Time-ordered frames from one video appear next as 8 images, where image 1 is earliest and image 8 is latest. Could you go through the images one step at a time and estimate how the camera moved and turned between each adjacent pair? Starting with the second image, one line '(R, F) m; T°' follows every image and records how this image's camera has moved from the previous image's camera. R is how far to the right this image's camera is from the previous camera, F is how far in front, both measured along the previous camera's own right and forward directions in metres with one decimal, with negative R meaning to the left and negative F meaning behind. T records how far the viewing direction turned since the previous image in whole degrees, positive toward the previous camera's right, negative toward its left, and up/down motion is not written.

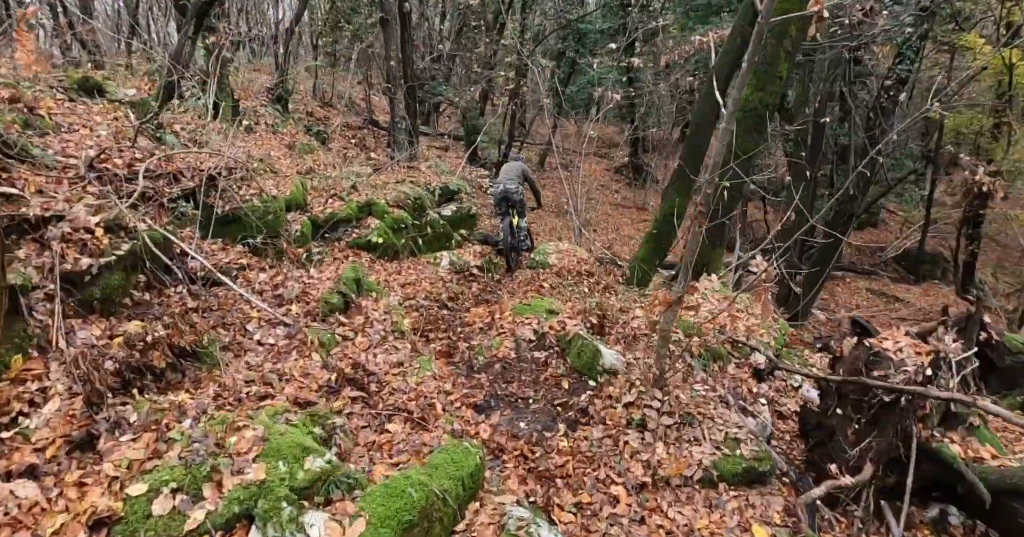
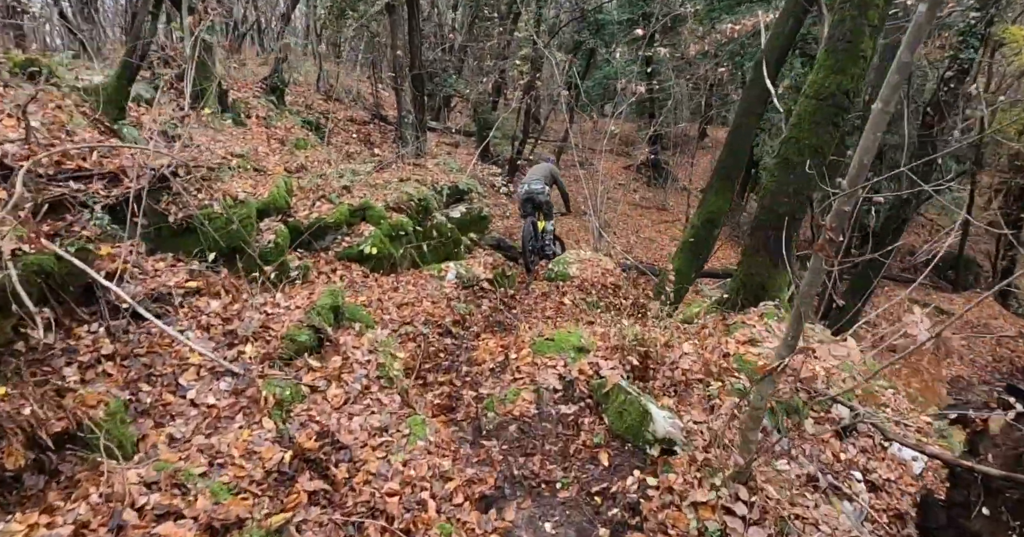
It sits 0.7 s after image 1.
(-0.1, +1.5) m; -1°
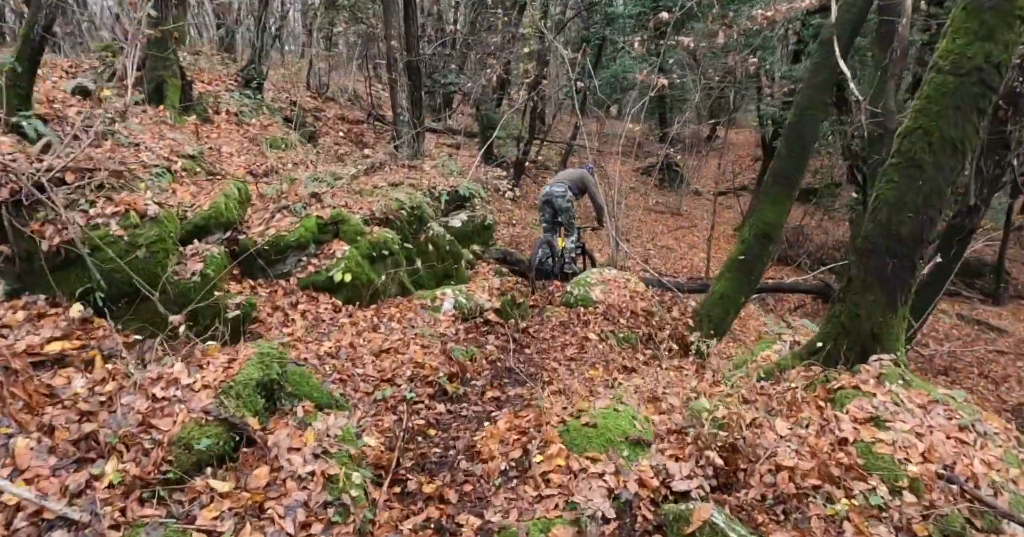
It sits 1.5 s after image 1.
(-0.1, +1.9) m; 0°
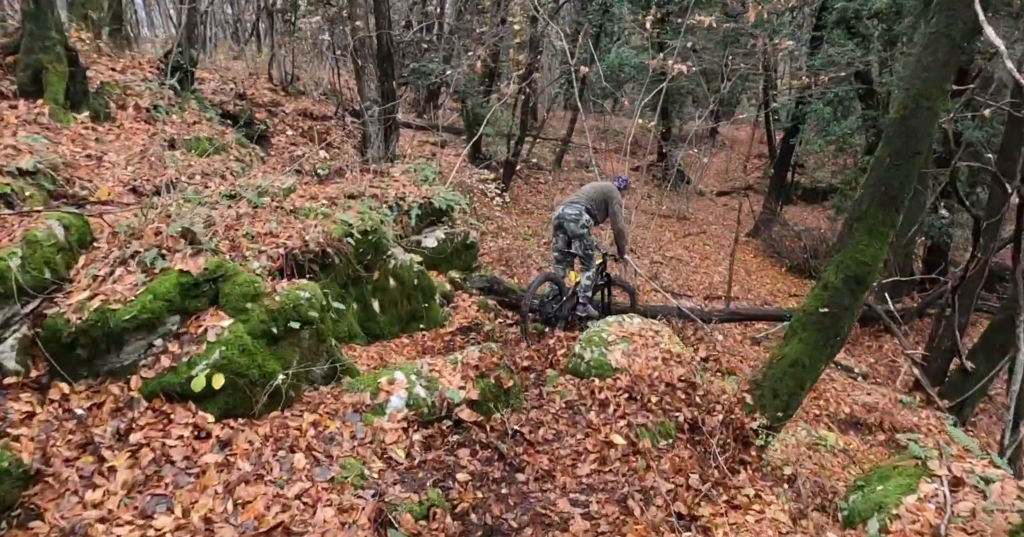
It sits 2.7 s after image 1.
(+0.1, +2.5) m; +1°
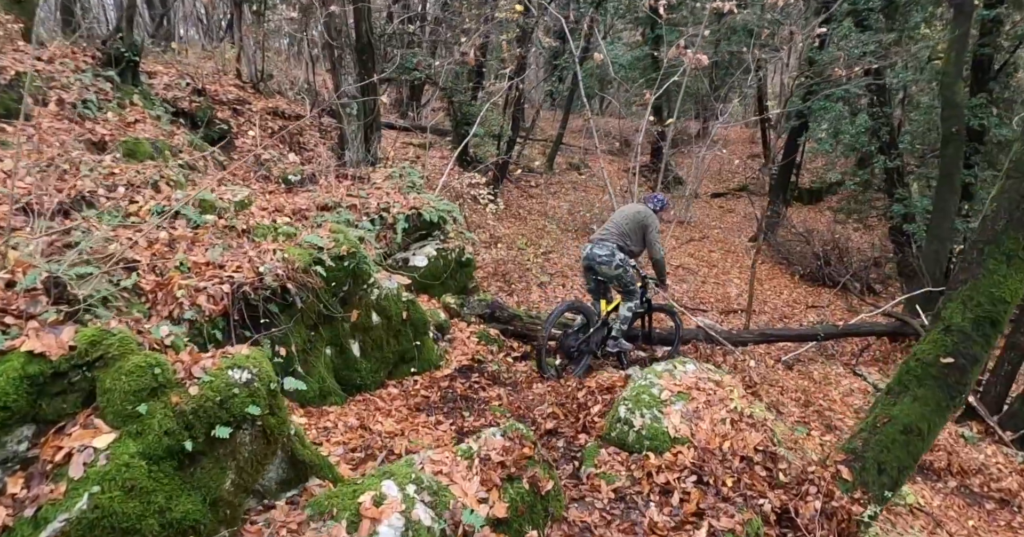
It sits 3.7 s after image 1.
(-0.3, +1.6) m; +2°
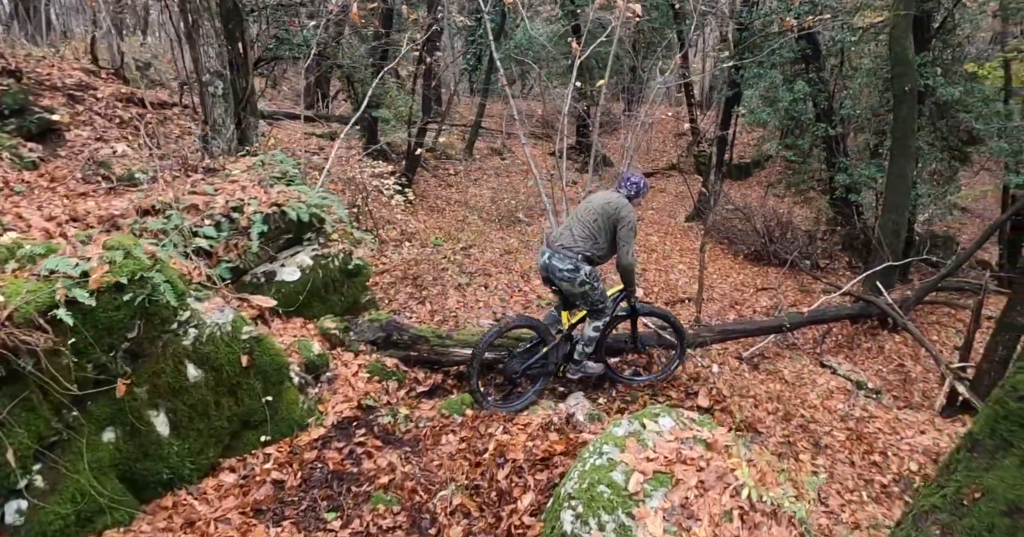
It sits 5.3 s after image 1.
(+0.4, +2.0) m; +6°
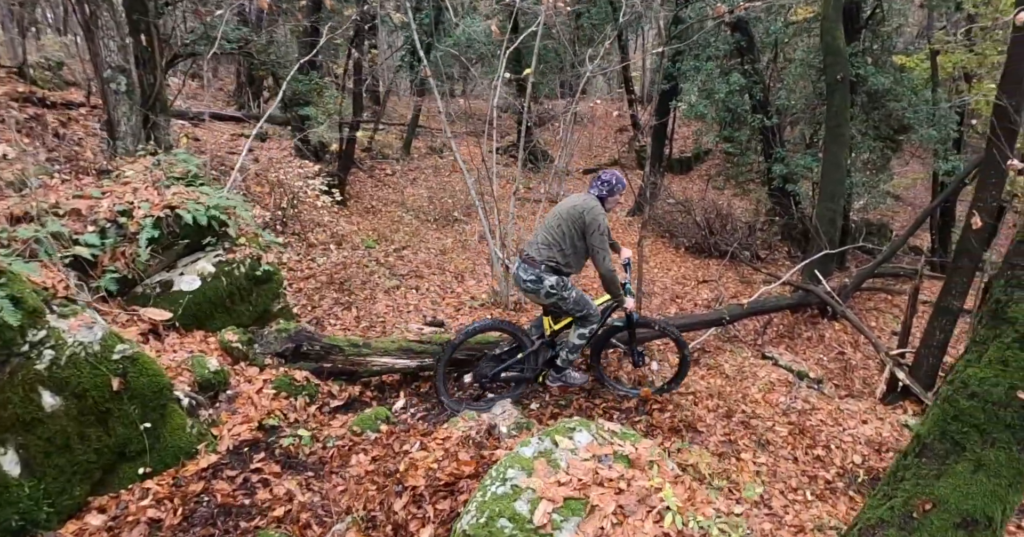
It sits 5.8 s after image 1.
(+0.3, +0.4) m; +4°
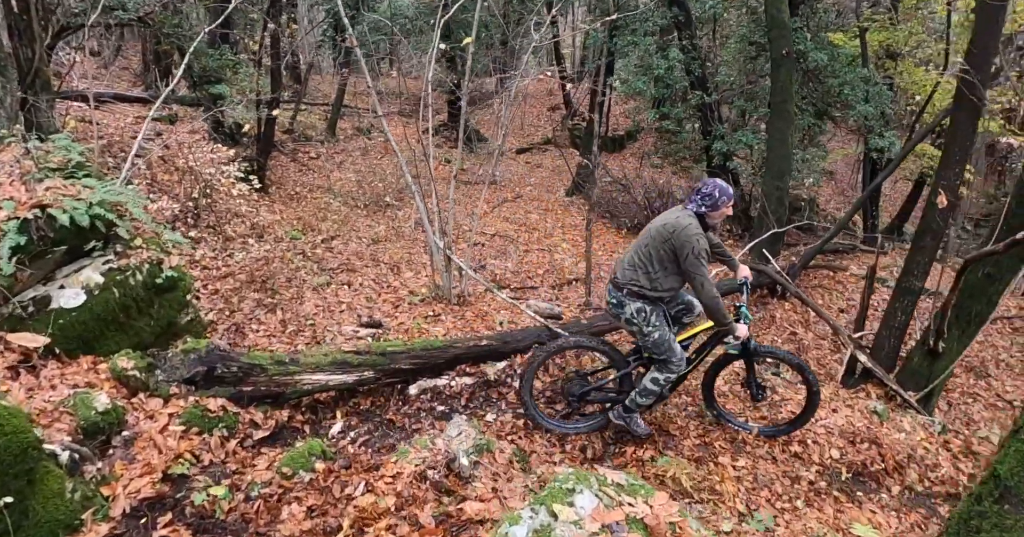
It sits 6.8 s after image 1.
(-0.1, +0.7) m; +6°
